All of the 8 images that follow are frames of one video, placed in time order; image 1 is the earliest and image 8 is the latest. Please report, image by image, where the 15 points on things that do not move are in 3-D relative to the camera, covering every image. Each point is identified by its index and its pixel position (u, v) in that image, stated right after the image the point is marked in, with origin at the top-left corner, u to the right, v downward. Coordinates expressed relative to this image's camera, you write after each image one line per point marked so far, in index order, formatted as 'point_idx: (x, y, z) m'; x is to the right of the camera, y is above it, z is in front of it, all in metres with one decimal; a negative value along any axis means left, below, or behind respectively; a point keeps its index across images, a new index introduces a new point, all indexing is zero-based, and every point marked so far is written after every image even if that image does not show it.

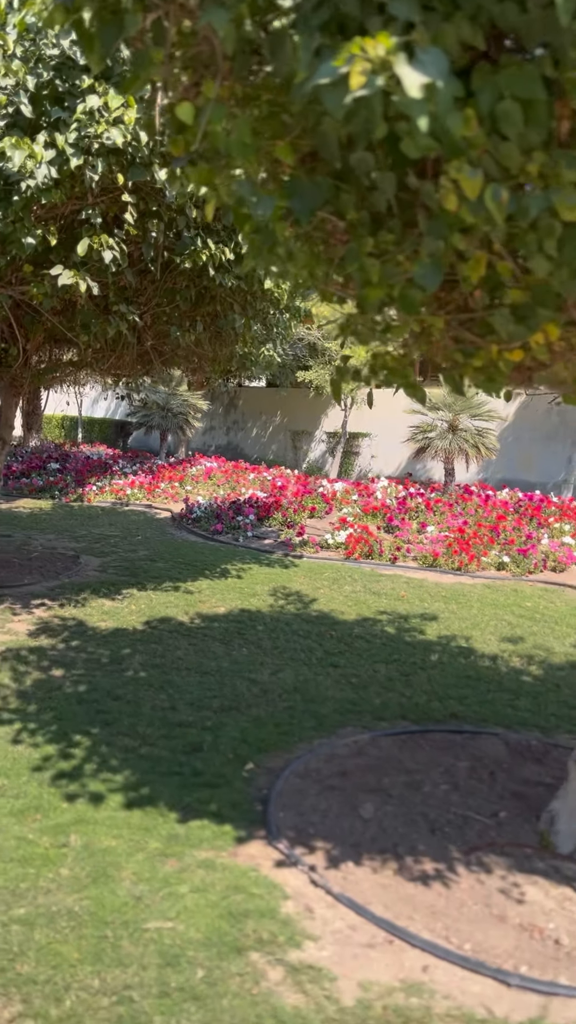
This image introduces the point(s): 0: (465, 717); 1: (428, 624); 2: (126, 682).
0: (+1.0, -1.1, +4.7) m
1: (+1.1, -0.8, +6.7) m
2: (-0.9, -1.0, +5.0) m
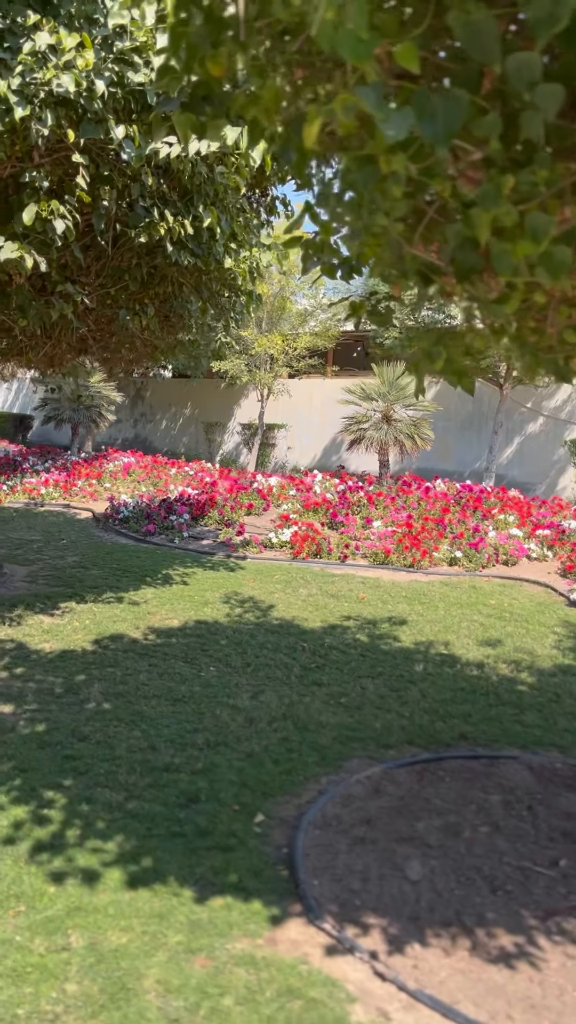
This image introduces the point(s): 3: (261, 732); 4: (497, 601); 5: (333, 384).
0: (+0.9, -1.1, +4.2) m
1: (+0.8, -0.8, +6.2) m
2: (-1.0, -1.0, +4.3) m
3: (-0.1, -1.0, +4.2) m
4: (+1.7, -0.7, +7.3) m
5: (+0.9, +2.7, +18.9) m
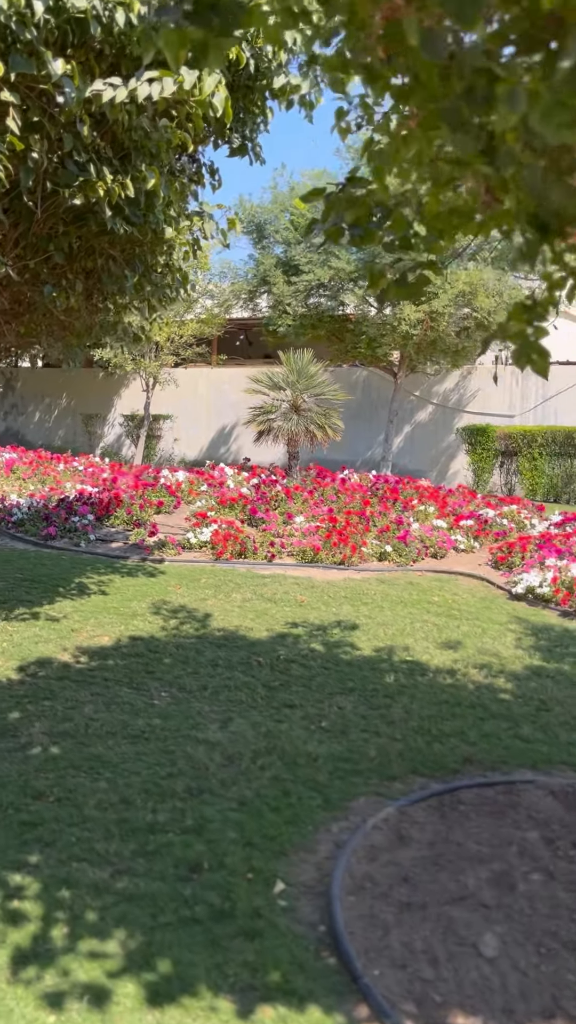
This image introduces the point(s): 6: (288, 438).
0: (+0.9, -1.1, +3.8) m
1: (+0.4, -0.8, +5.8) m
2: (-1.0, -1.1, +3.7) m
3: (-0.2, -1.1, +3.6) m
4: (+1.2, -0.7, +7.0) m
5: (-1.4, +2.9, +18.3) m
6: (0.0, +0.9, +11.2) m
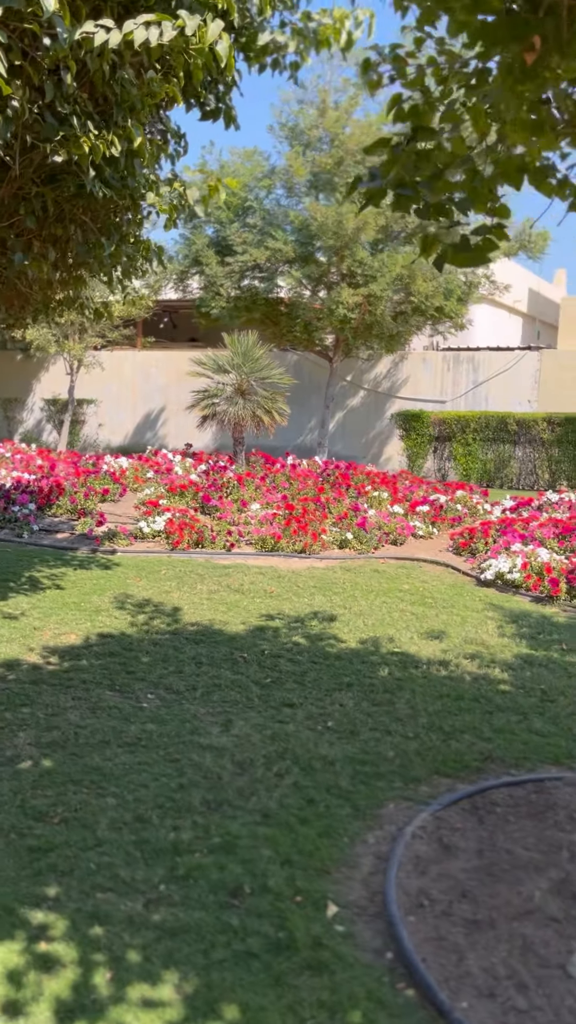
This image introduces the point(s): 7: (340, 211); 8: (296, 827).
0: (+0.9, -1.0, +3.7) m
1: (+0.3, -0.7, +5.6) m
2: (-0.9, -1.0, +3.3) m
3: (-0.1, -1.0, +3.4) m
4: (+0.9, -0.6, +6.9) m
5: (-2.8, +3.1, +17.8) m
6: (-0.7, +1.1, +10.9) m
7: (+0.9, +4.8, +14.0) m
8: (0.0, -1.1, +3.0) m
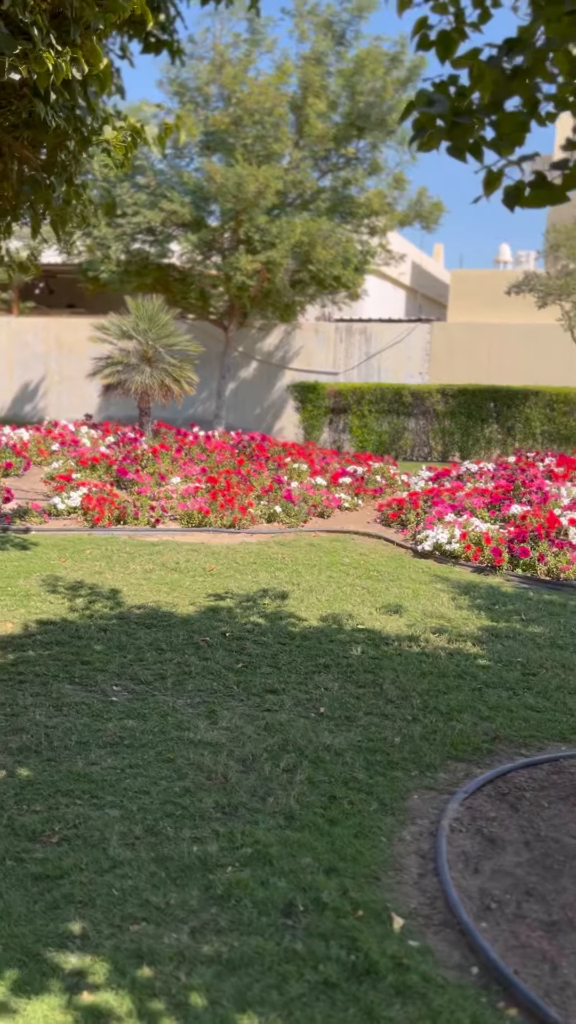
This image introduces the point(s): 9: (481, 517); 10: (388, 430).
0: (+0.9, -0.9, +3.5) m
1: (0.0, -0.6, +5.3) m
2: (-0.9, -0.9, +2.9) m
3: (0.0, -0.9, +3.1) m
4: (+0.4, -0.3, +6.7) m
5: (-4.9, +3.6, +16.8) m
6: (-1.8, +1.4, +10.3) m
7: (-0.7, +5.2, +13.6) m
8: (+0.1, -1.0, +2.8) m
9: (+1.6, 0.0, +7.2) m
10: (+1.8, +1.5, +16.2) m
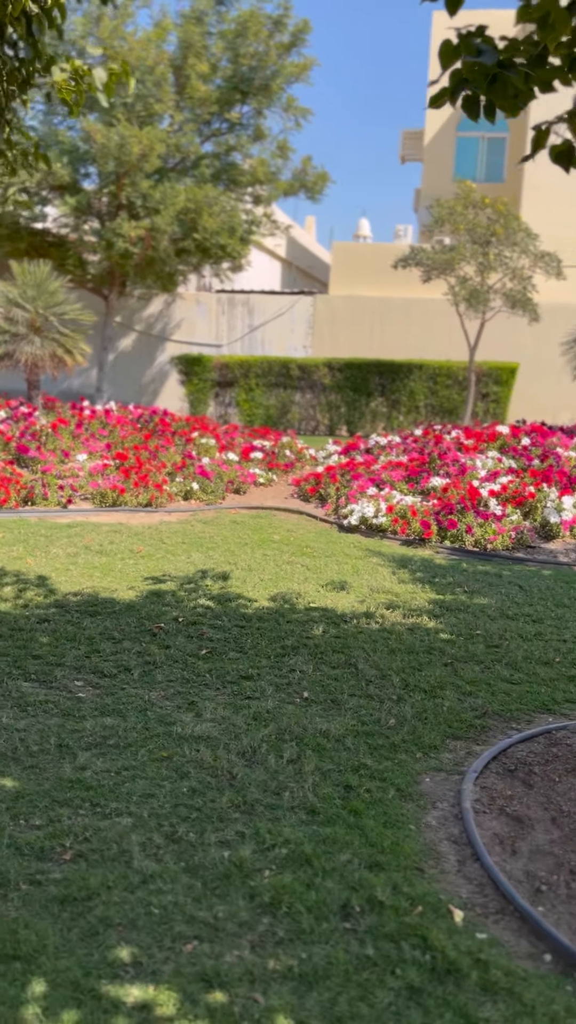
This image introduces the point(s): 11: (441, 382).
0: (+0.8, -0.8, +3.5) m
1: (-0.3, -0.4, +5.1) m
2: (-0.8, -0.9, +2.6) m
3: (0.0, -0.9, +2.9) m
4: (-0.1, -0.2, +6.5) m
5: (-7.0, +3.9, +15.6) m
6: (-2.9, +1.6, +9.8) m
7: (-2.4, +5.6, +13.0) m
8: (+0.2, -0.9, +2.6) m
9: (+0.9, +0.2, +7.2) m
10: (-0.2, +2.0, +16.1) m
11: (+2.7, +2.3, +15.5) m
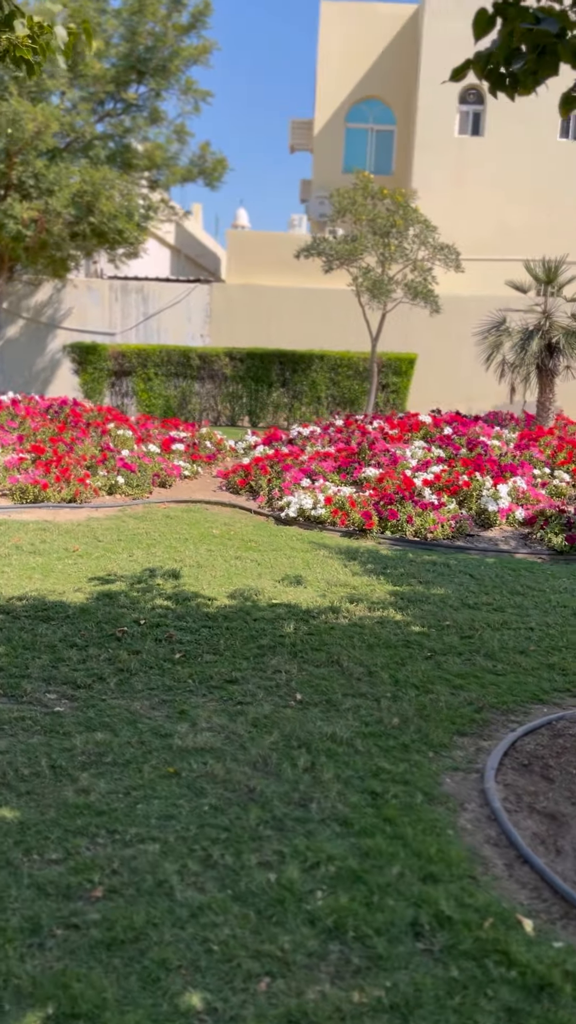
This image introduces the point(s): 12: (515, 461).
0: (+0.8, -0.8, +3.5) m
1: (-0.6, -0.4, +4.9) m
2: (-0.7, -0.9, +2.4) m
3: (0.0, -0.8, +2.8) m
4: (-0.5, -0.1, +6.3) m
5: (-8.7, +3.9, +14.3) m
6: (-3.8, +1.7, +9.1) m
7: (-3.8, +5.6, +12.3) m
8: (+0.3, -0.9, +2.5) m
9: (+0.4, +0.3, +7.1) m
10: (-2.0, +2.1, +15.7) m
11: (+1.0, +2.5, +15.5) m
12: (+1.9, +0.4, +7.3) m
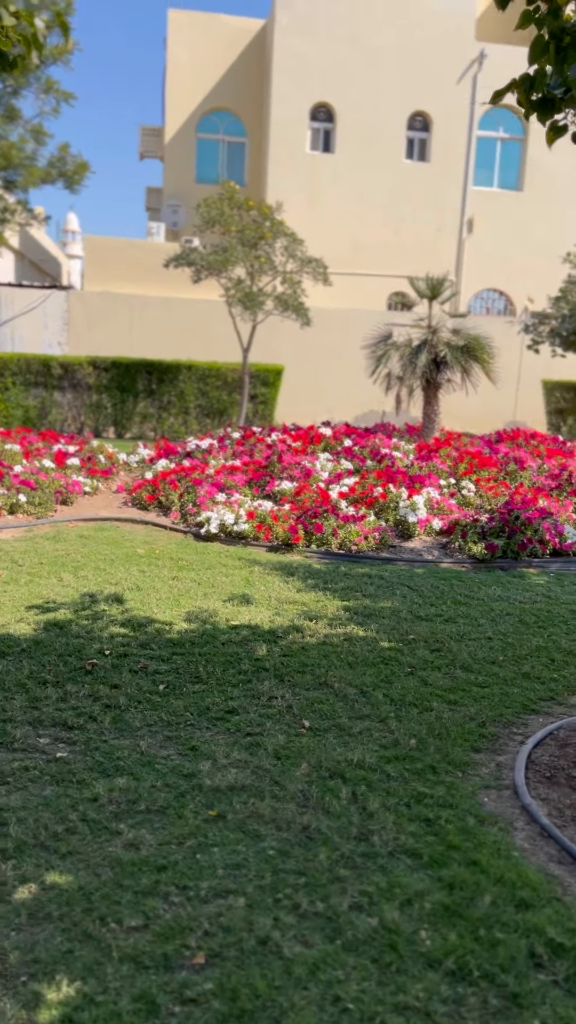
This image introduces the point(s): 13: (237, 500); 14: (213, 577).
0: (+0.8, -0.8, +3.5) m
1: (-0.8, -0.5, +4.7) m
2: (-0.5, -1.0, +2.1) m
3: (+0.2, -0.9, +2.7) m
4: (-1.1, -0.2, +6.1) m
5: (-10.6, +3.5, +12.4) m
6: (-4.8, +1.4, +8.2) m
7: (-5.5, +5.3, +11.4) m
8: (+0.5, -1.0, +2.5) m
9: (-0.3, +0.1, +7.1) m
10: (-4.3, +1.8, +15.1) m
11: (-1.3, +2.3, +15.4) m
12: (+1.1, +0.3, +7.5) m
13: (-0.4, +0.1, +6.8) m
14: (-0.5, -0.4, +5.4) m
